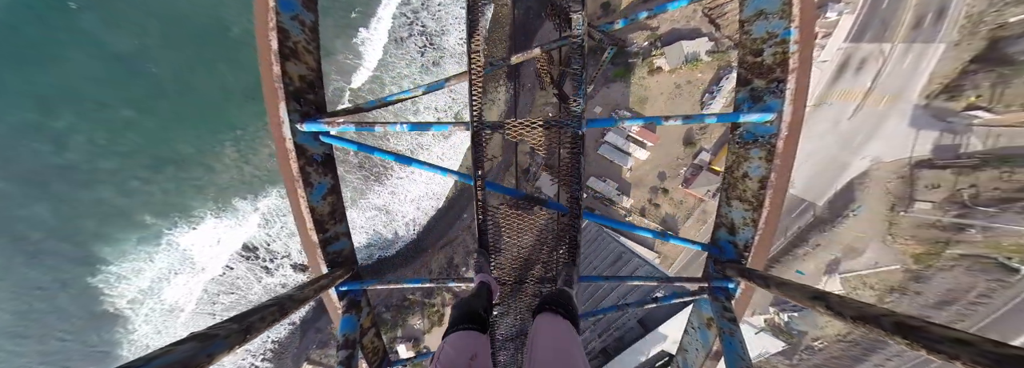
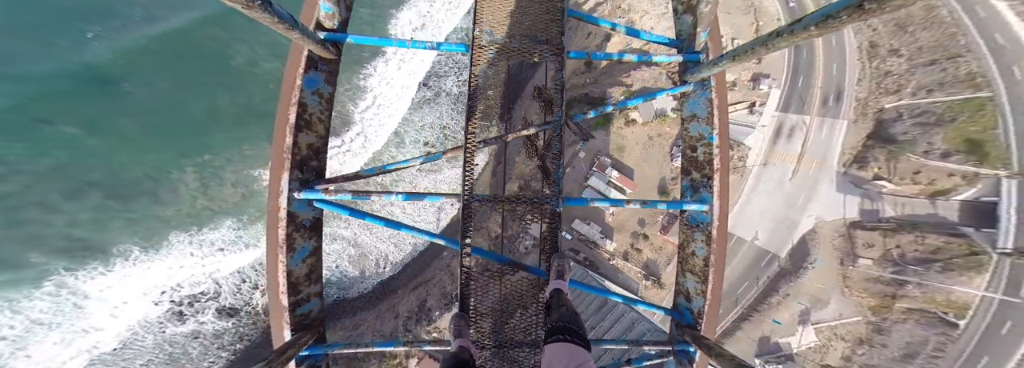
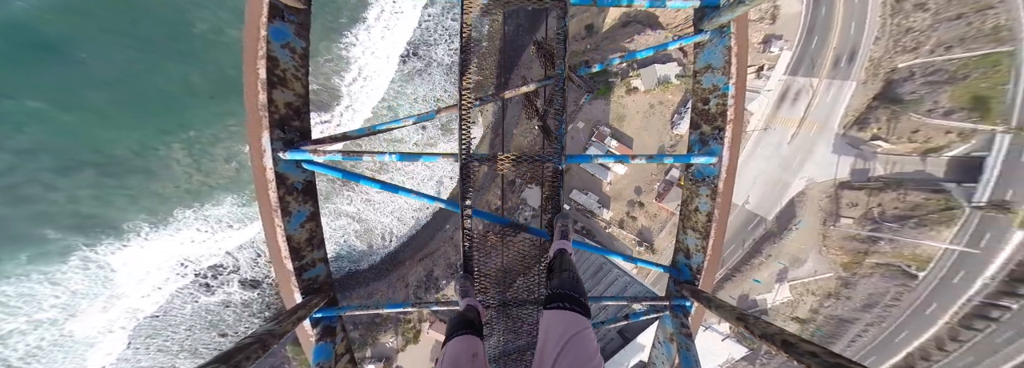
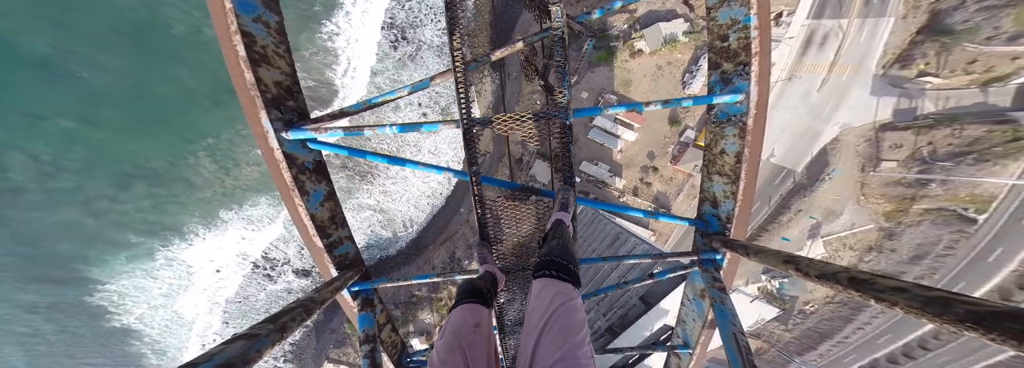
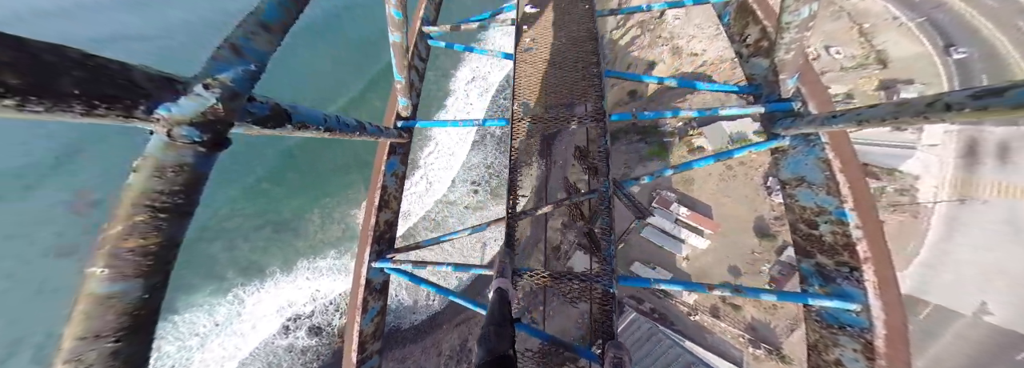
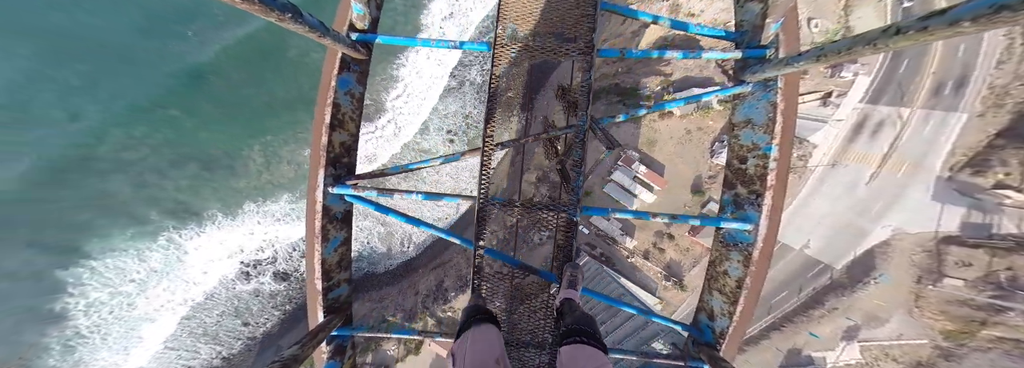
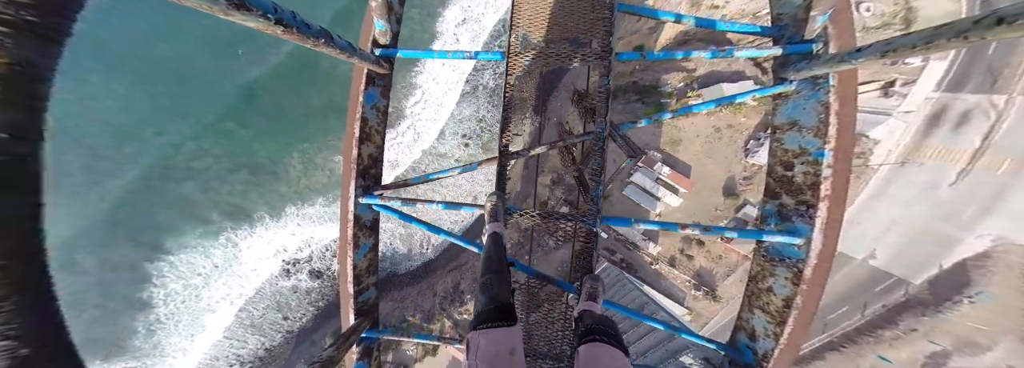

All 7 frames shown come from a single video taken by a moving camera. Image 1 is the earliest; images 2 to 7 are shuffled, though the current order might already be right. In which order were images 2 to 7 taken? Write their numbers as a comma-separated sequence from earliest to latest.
4, 3, 2, 6, 7, 5
